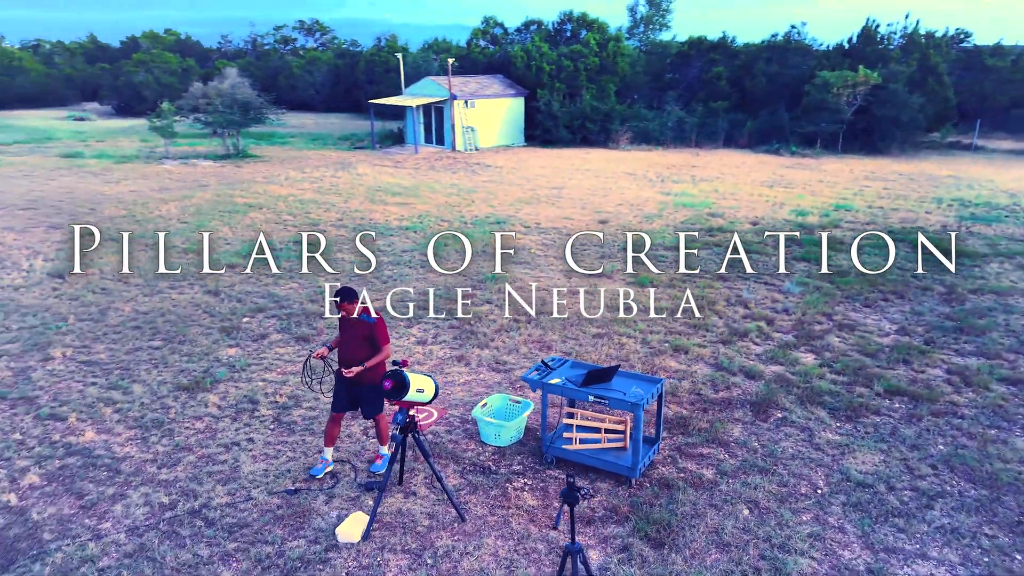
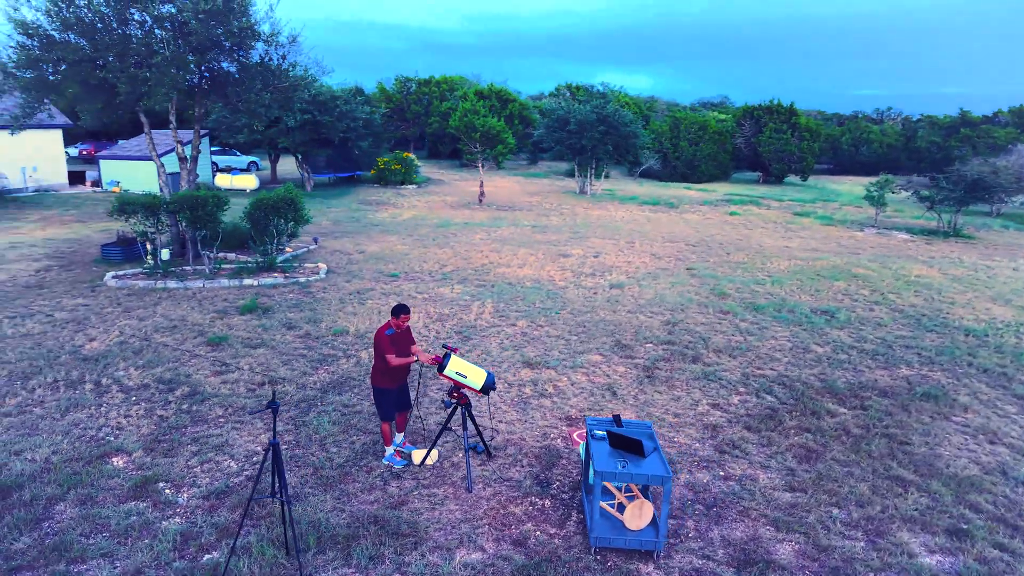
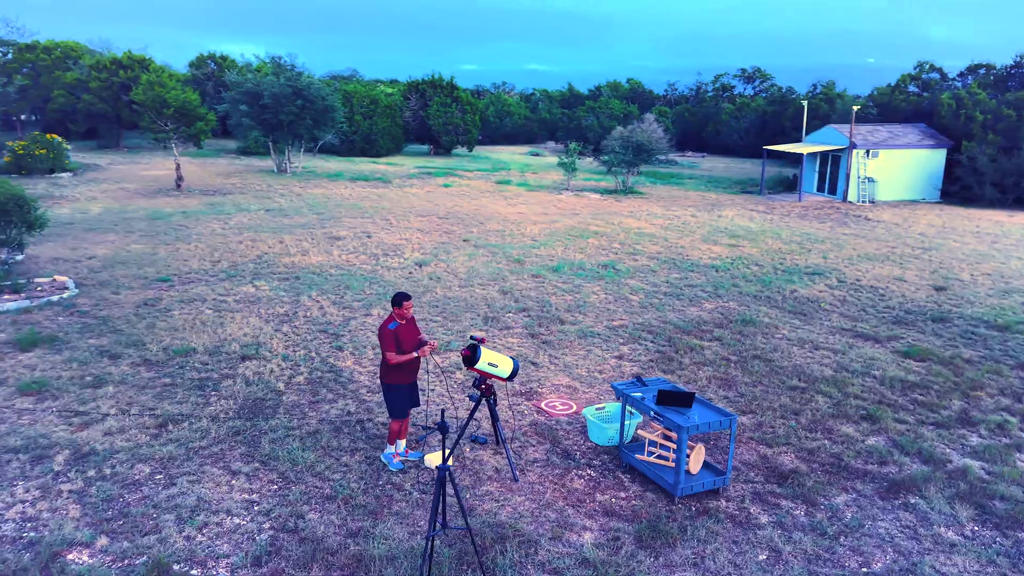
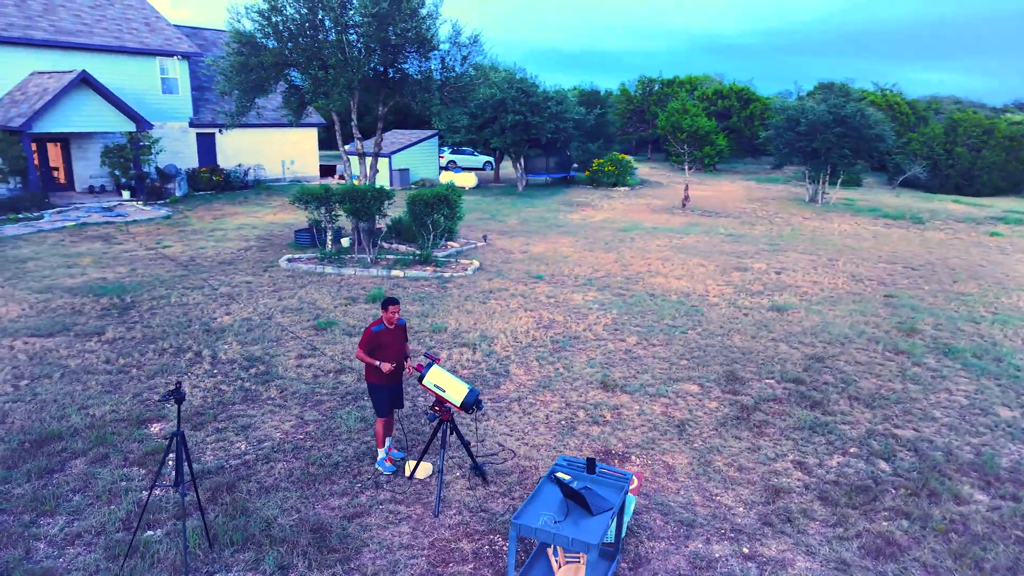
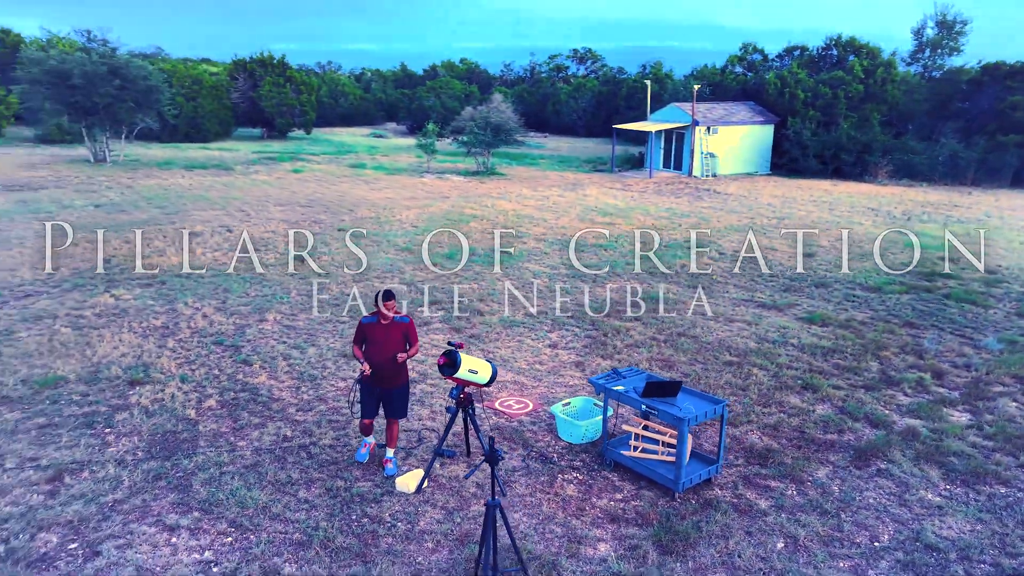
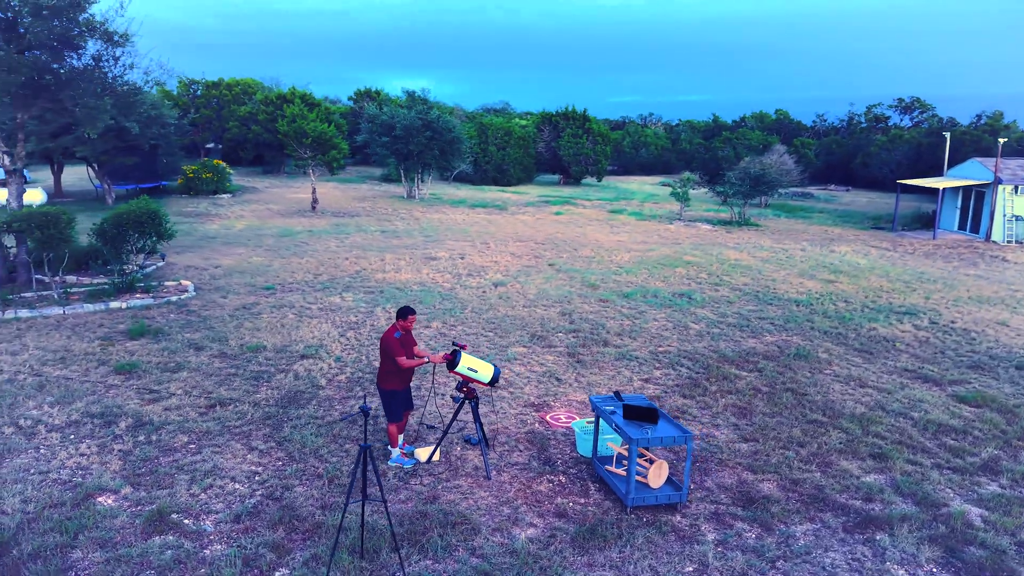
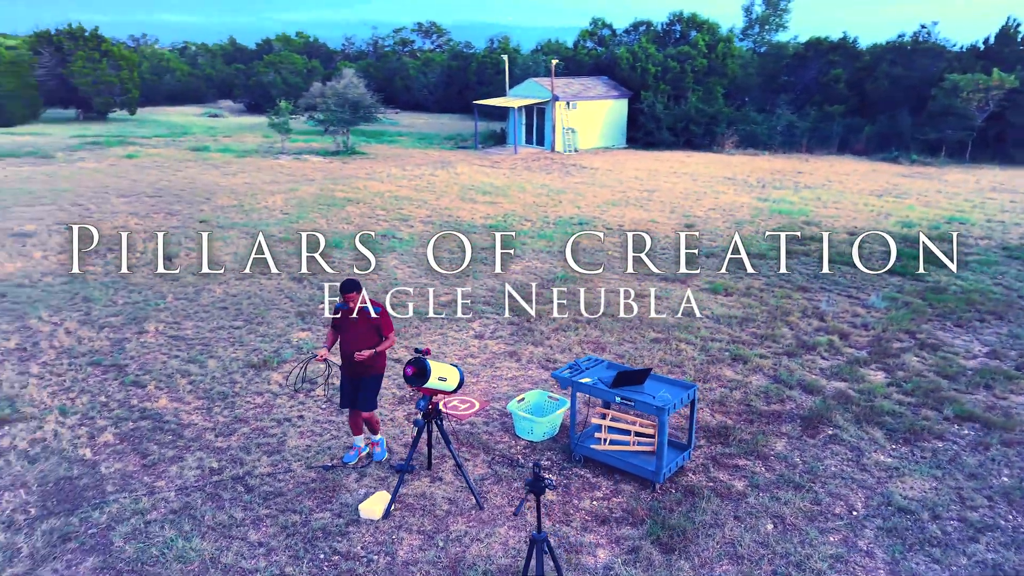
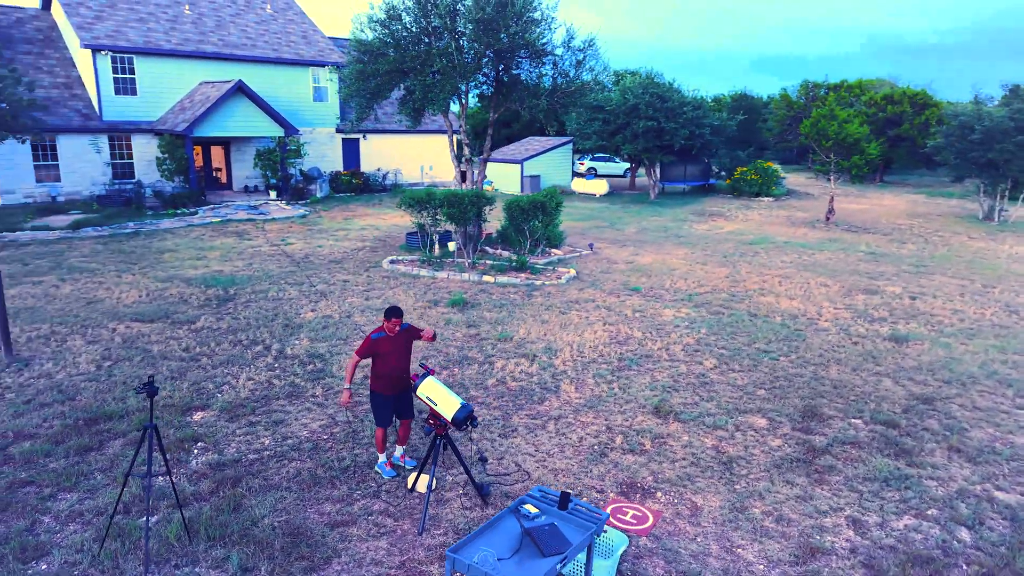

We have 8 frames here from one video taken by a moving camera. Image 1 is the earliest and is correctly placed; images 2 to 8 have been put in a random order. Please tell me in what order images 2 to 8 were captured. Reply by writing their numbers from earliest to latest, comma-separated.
7, 5, 3, 6, 2, 4, 8
